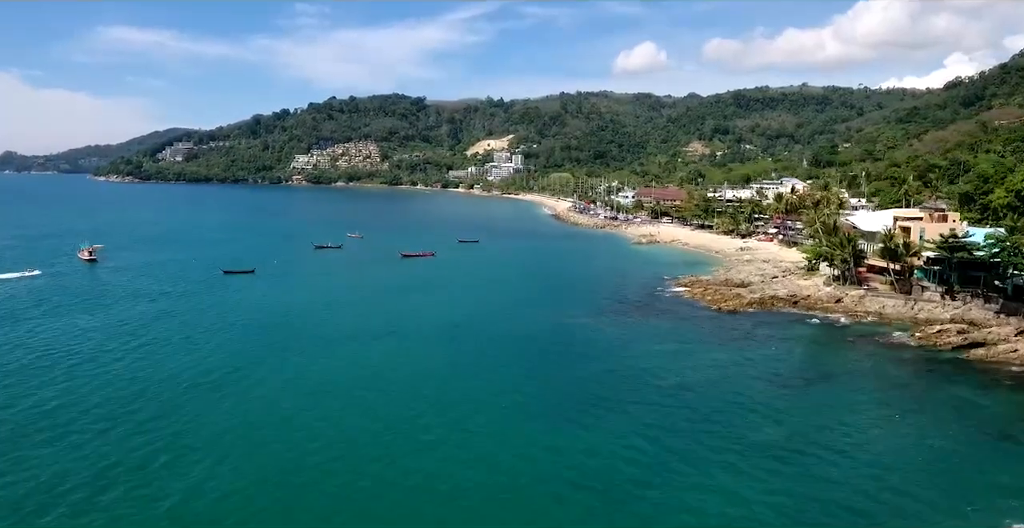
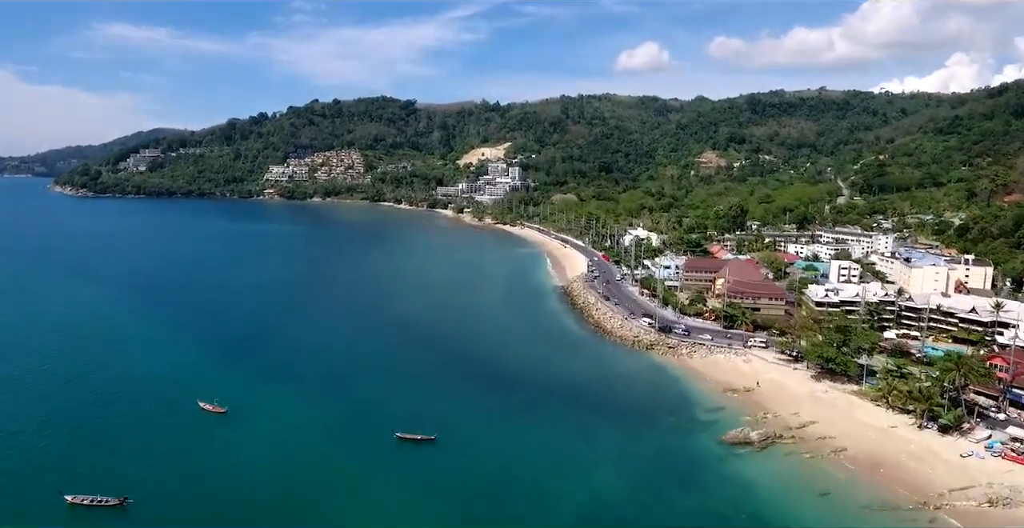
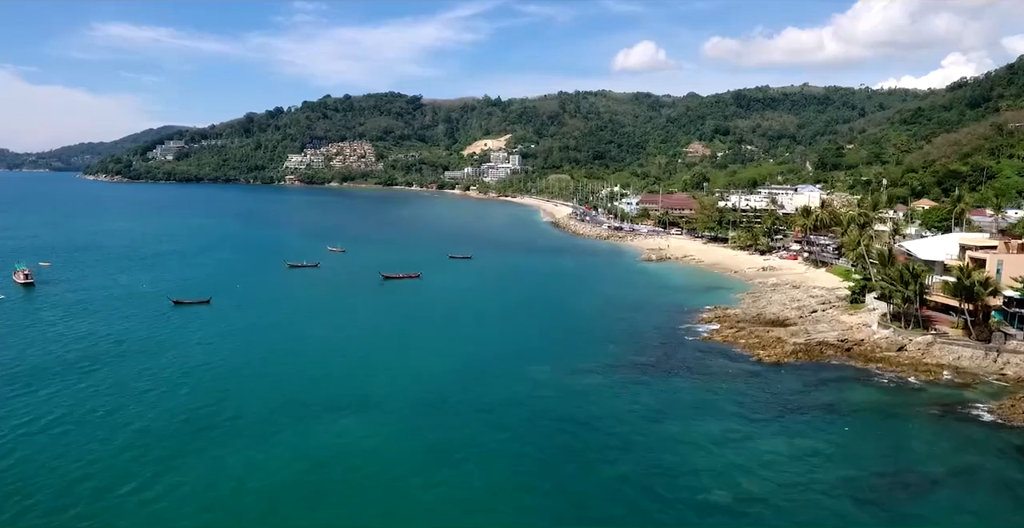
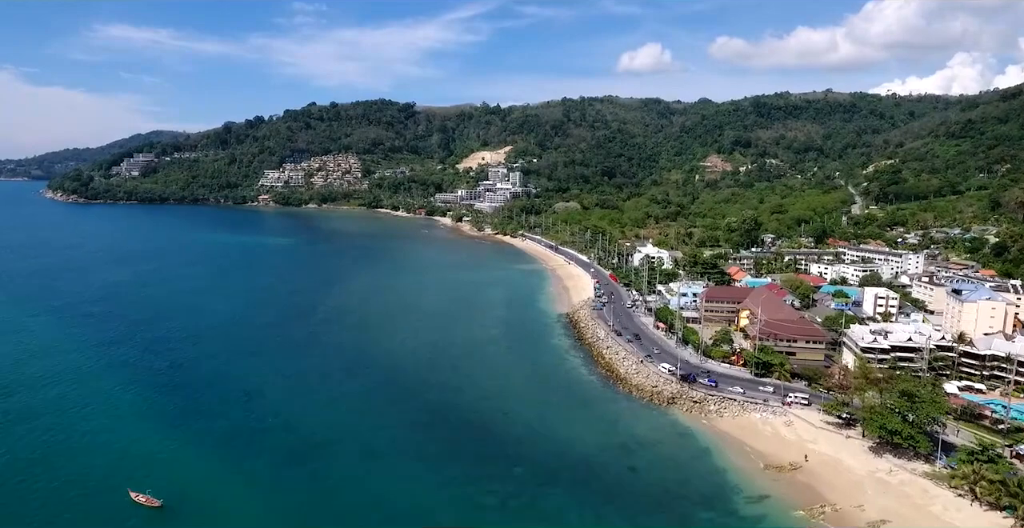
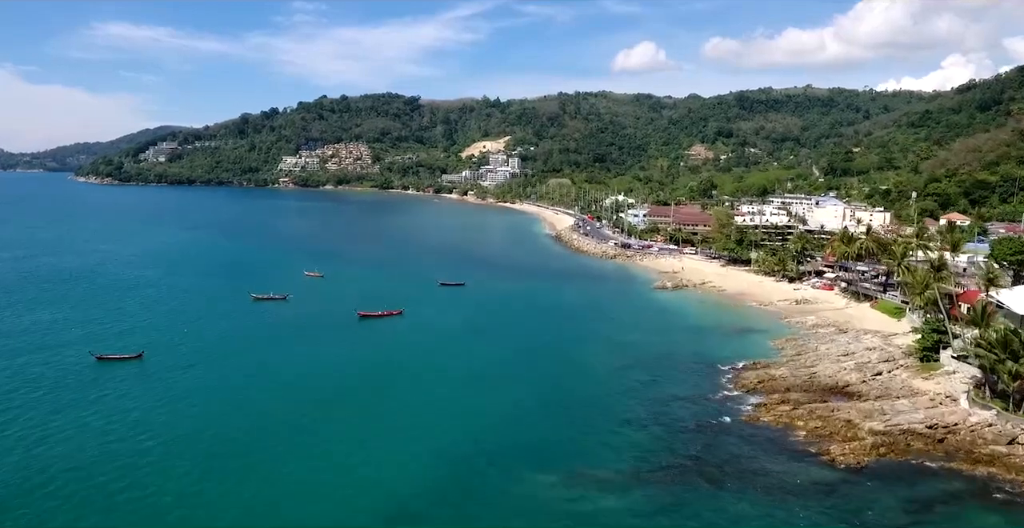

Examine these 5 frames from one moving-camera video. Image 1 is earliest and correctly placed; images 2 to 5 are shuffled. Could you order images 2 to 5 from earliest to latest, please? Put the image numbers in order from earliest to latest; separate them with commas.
3, 5, 2, 4
